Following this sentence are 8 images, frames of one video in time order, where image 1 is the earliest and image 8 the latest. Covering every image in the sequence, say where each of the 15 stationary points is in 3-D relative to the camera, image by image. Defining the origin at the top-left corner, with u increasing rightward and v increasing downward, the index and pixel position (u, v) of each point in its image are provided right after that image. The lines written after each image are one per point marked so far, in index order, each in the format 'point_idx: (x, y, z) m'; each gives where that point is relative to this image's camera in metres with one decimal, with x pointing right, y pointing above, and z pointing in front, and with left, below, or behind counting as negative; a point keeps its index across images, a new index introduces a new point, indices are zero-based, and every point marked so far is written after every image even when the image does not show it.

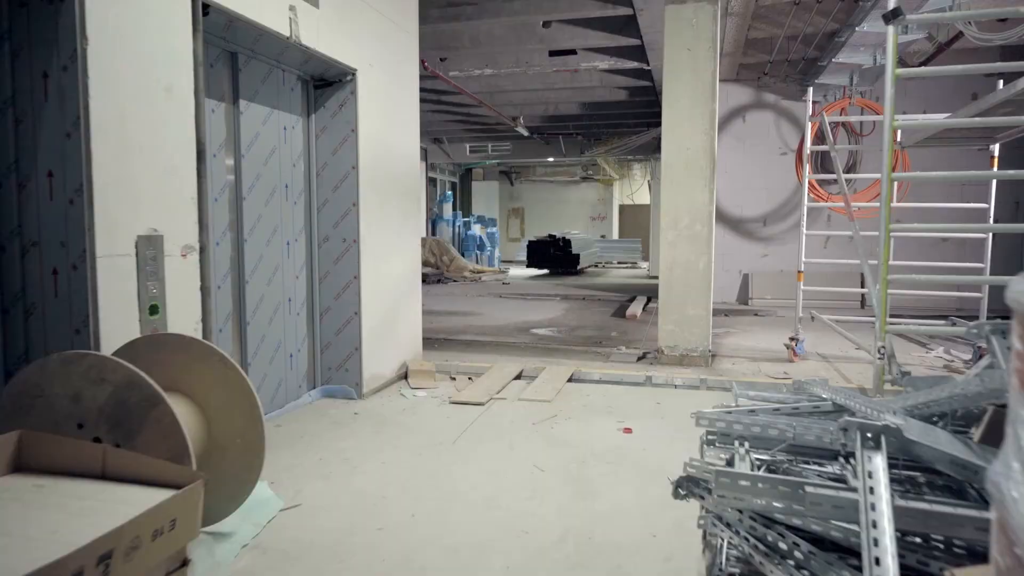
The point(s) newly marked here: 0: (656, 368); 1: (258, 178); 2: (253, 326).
0: (+0.8, -0.5, +4.4) m
1: (-1.0, +0.4, +3.0) m
2: (-1.0, -0.1, +3.0) m
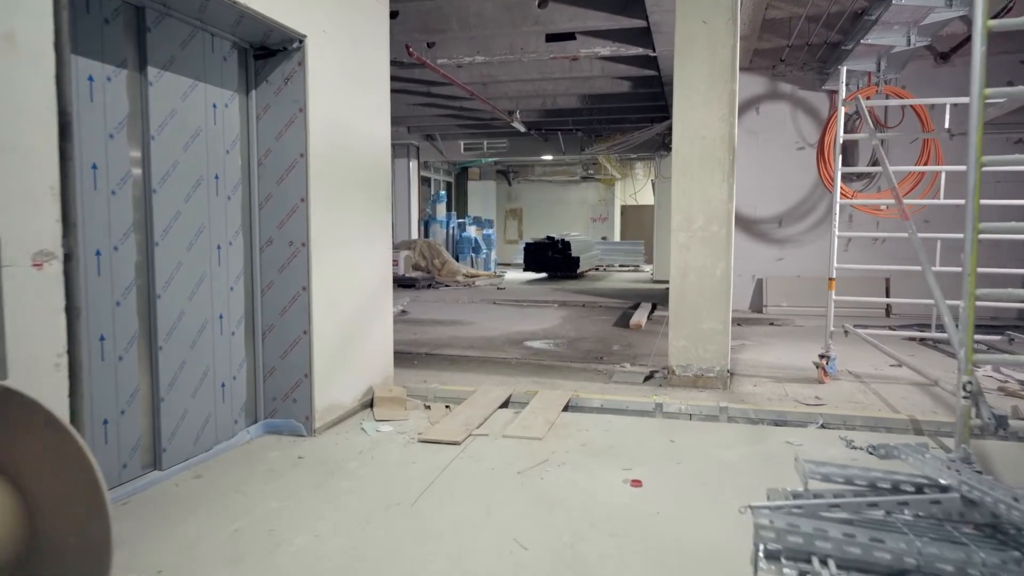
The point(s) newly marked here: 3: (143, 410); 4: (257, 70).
0: (+0.7, -0.5, +3.8) m
1: (-1.0, +0.4, +2.4) m
2: (-1.0, -0.2, +2.4) m
3: (-1.1, -0.4, +2.4) m
4: (-0.9, +0.8, +2.8) m
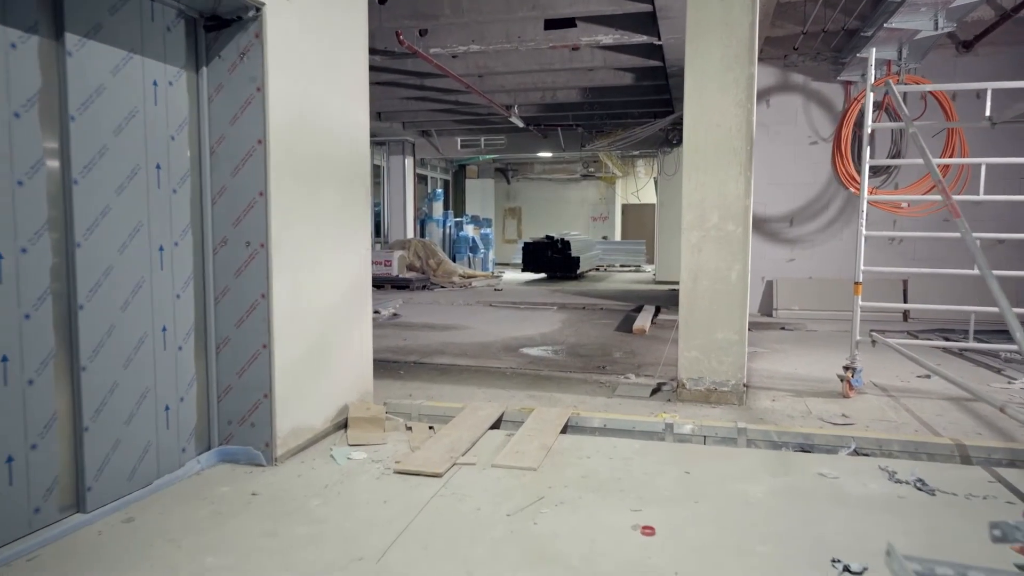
0: (+0.7, -0.5, +3.4) m
1: (-1.1, +0.4, +2.1) m
2: (-1.1, -0.2, +2.0) m
3: (-1.1, -0.4, +2.0) m
4: (-0.9, +0.7, +2.4) m
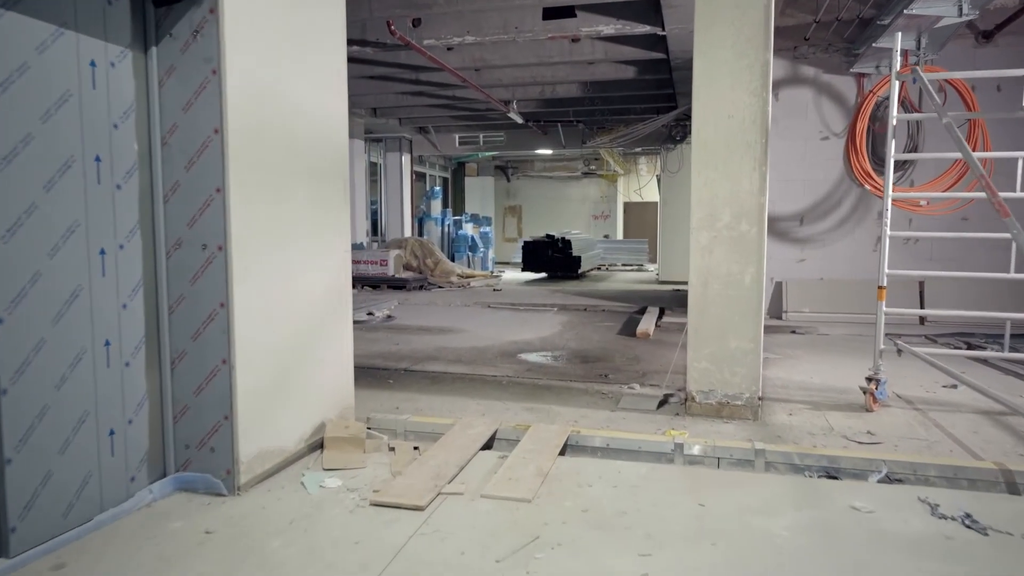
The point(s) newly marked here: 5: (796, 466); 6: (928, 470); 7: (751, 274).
0: (+0.7, -0.5, +3.2) m
1: (-1.1, +0.3, +1.8) m
2: (-1.1, -0.2, +1.8) m
3: (-1.2, -0.4, +1.7) m
4: (-0.9, +0.7, +2.1) m
5: (+0.9, -0.6, +2.6) m
6: (+1.3, -0.6, +2.5) m
7: (+1.0, +0.1, +3.2) m
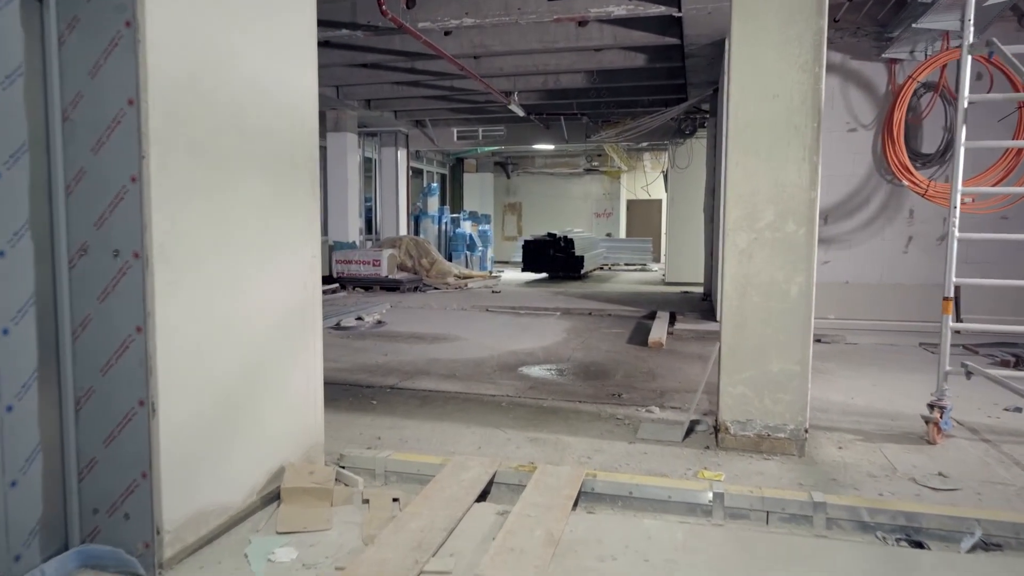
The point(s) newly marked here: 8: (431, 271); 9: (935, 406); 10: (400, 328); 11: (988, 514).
0: (+0.7, -0.6, +2.7) m
1: (-1.1, +0.3, +1.3) m
2: (-1.1, -0.3, +1.3) m
3: (-1.1, -0.4, +1.2) m
4: (-0.9, +0.7, +1.6) m
5: (+0.9, -0.6, +2.1) m
6: (+1.3, -0.6, +2.0) m
7: (+1.0, 0.0, +2.7) m
8: (-1.0, +0.2, +9.8) m
9: (+1.5, -0.4, +2.9) m
10: (-0.9, -0.3, +6.2) m
11: (+1.2, -0.6, +2.1) m
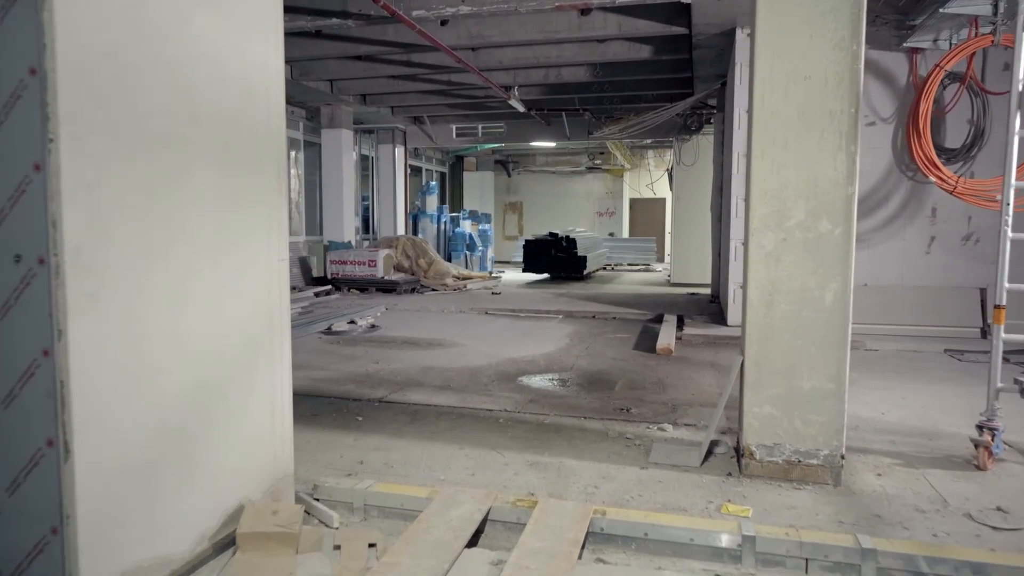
0: (+0.7, -0.6, +2.3) m
1: (-1.1, +0.3, +1.0) m
2: (-1.1, -0.3, +1.0) m
3: (-1.2, -0.5, +0.9) m
4: (-0.9, +0.7, +1.3) m
5: (+0.9, -0.7, +1.8) m
6: (+1.3, -0.6, +1.7) m
7: (+1.0, 0.0, +2.4) m
8: (-1.0, +0.2, +9.5) m
9: (+1.5, -0.4, +2.6) m
10: (-0.9, -0.3, +5.9) m
11: (+1.2, -0.6, +1.7) m
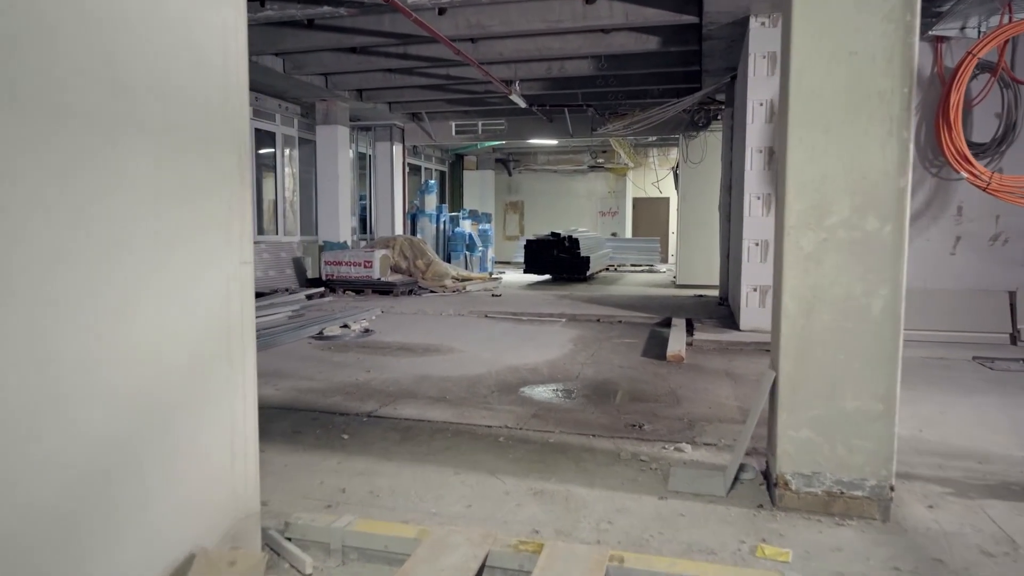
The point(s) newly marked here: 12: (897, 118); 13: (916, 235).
0: (+0.7, -0.6, +2.0) m
1: (-1.1, +0.2, +0.7) m
2: (-1.1, -0.3, +0.7) m
3: (-1.2, -0.5, +0.6) m
4: (-0.9, +0.6, +1.0) m
5: (+0.9, -0.7, +1.5) m
6: (+1.3, -0.7, +1.4) m
7: (+1.0, 0.0, +2.1) m
8: (-1.0, +0.2, +9.2) m
9: (+1.5, -0.5, +2.3) m
10: (-0.9, -0.4, +5.6) m
11: (+1.2, -0.6, +1.4) m
12: (+1.0, +0.4, +2.0) m
13: (+2.7, +0.4, +5.2) m
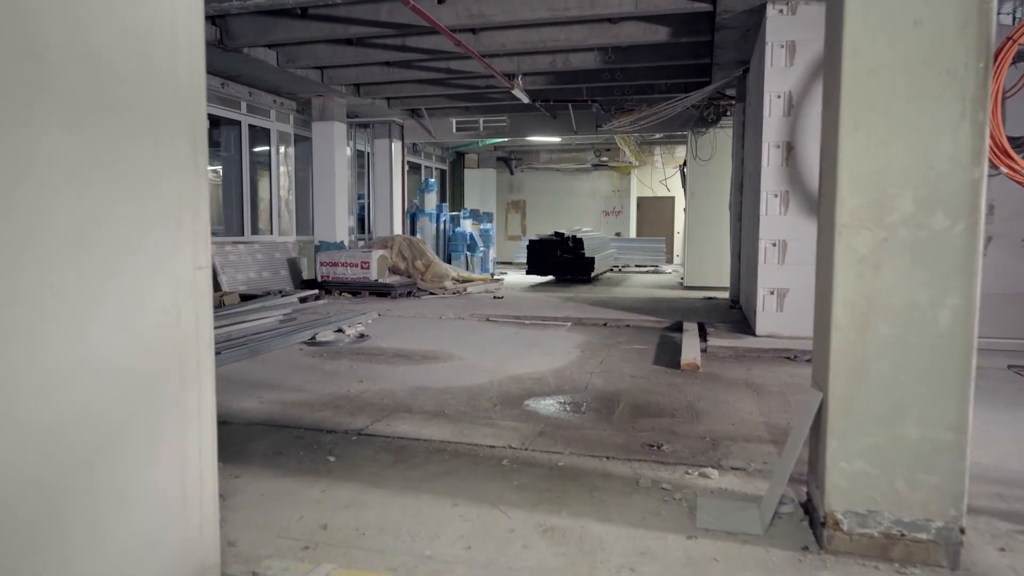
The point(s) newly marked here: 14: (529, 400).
0: (+0.7, -0.6, +1.7) m
1: (-1.1, +0.2, +0.4) m
2: (-1.1, -0.3, +0.4) m
3: (-1.1, -0.5, +0.3) m
4: (-0.9, +0.6, +0.7) m
5: (+1.0, -0.7, +1.2) m
6: (+1.3, -0.7, +1.1) m
7: (+1.0, 0.0, +1.8) m
8: (-1.0, +0.2, +8.9) m
9: (+1.6, -0.5, +2.0) m
10: (-0.9, -0.4, +5.3) m
11: (+1.2, -0.6, +1.1) m
12: (+1.0, +0.4, +1.7) m
13: (+2.7, +0.3, +4.9) m
14: (+0.1, -0.5, +3.6) m
